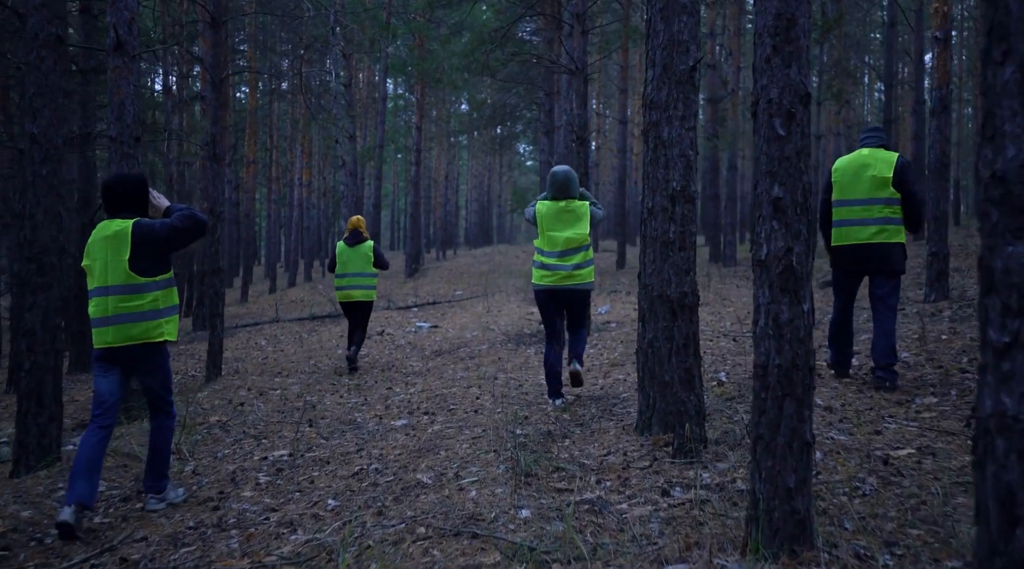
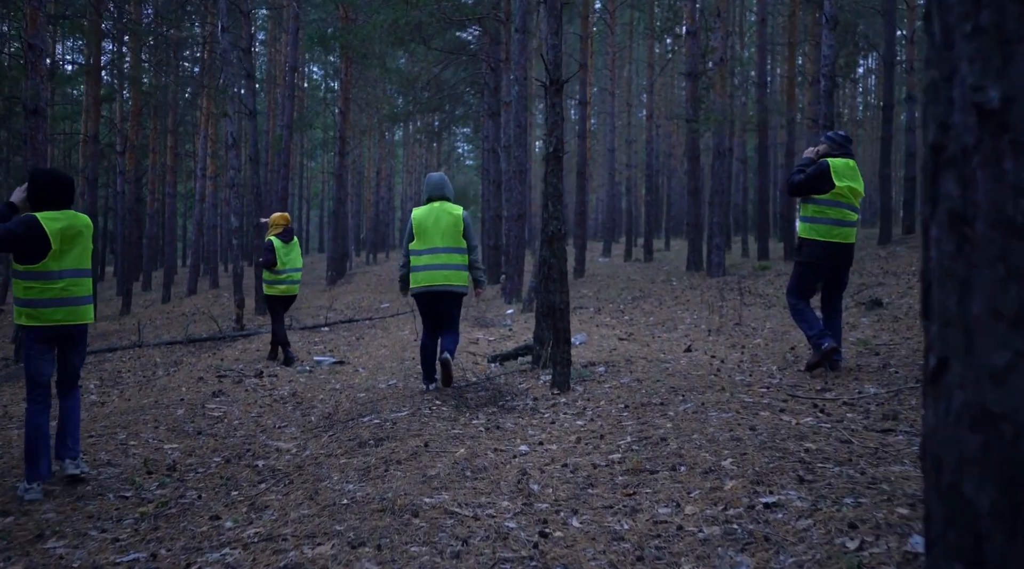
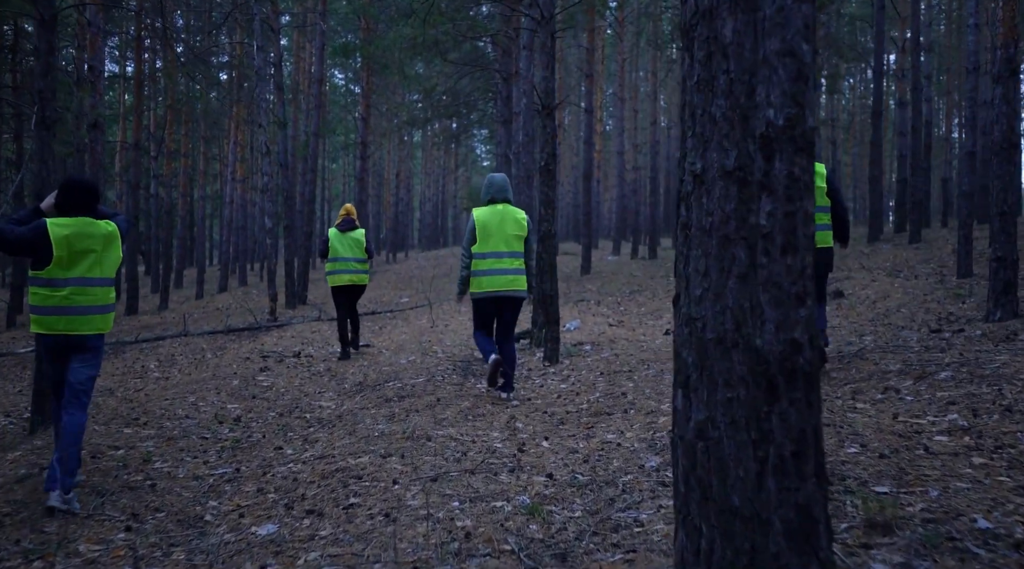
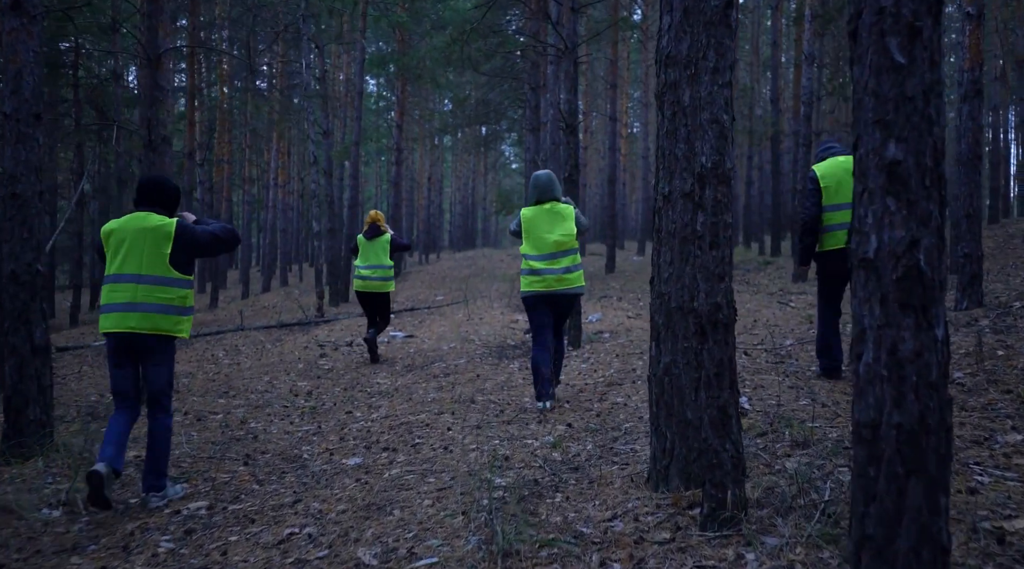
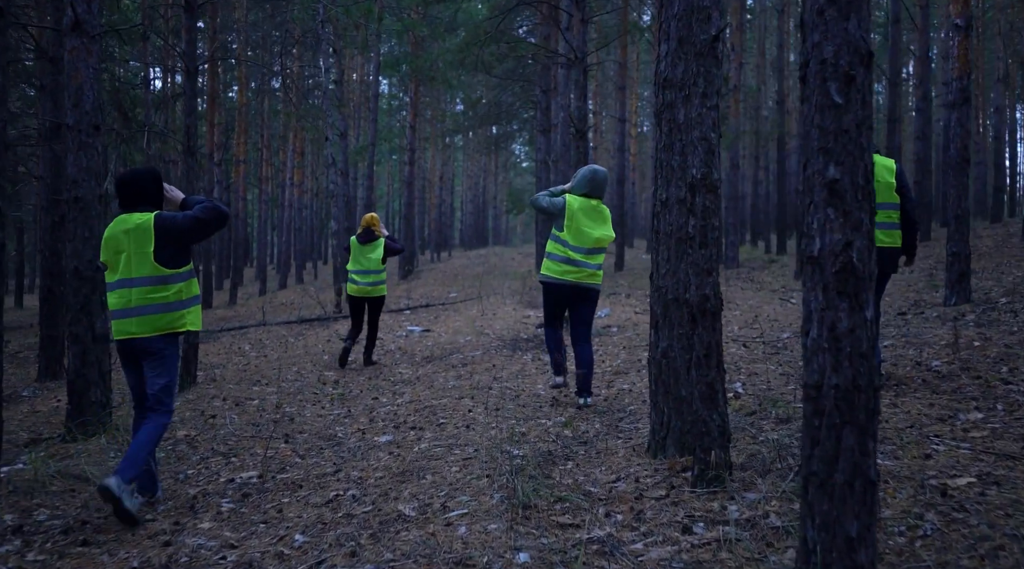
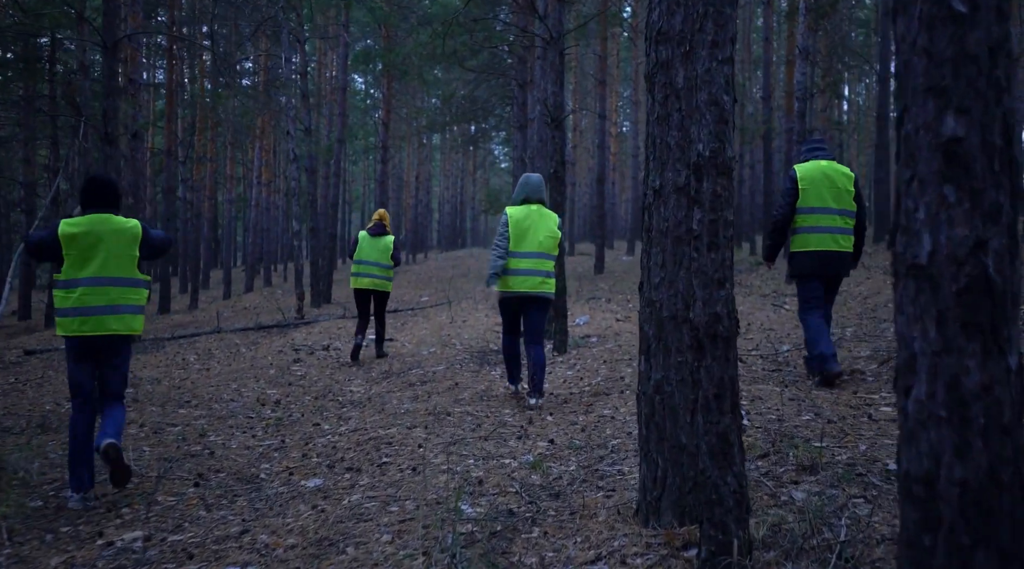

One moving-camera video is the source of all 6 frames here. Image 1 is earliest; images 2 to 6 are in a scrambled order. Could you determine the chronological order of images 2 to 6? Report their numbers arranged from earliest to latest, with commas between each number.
5, 4, 6, 3, 2
